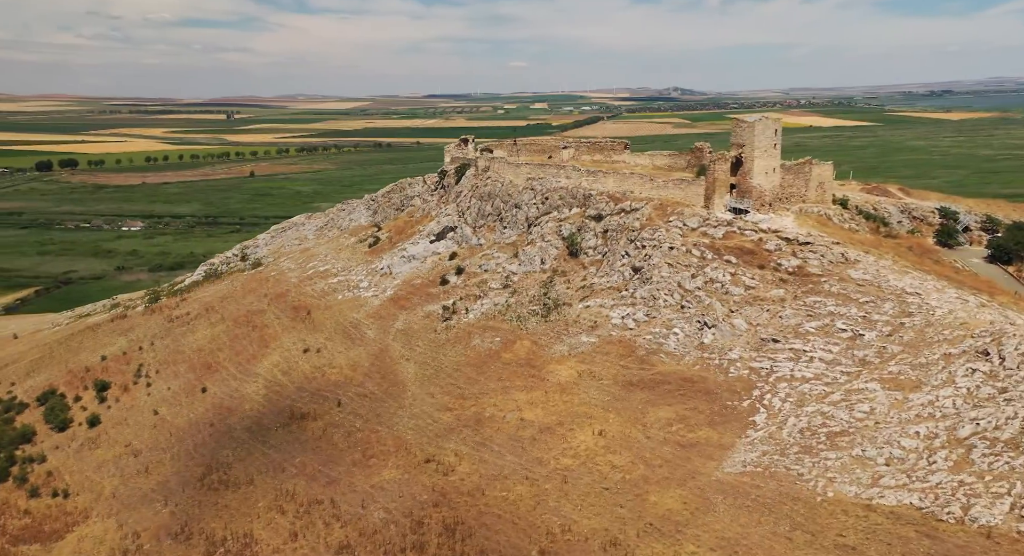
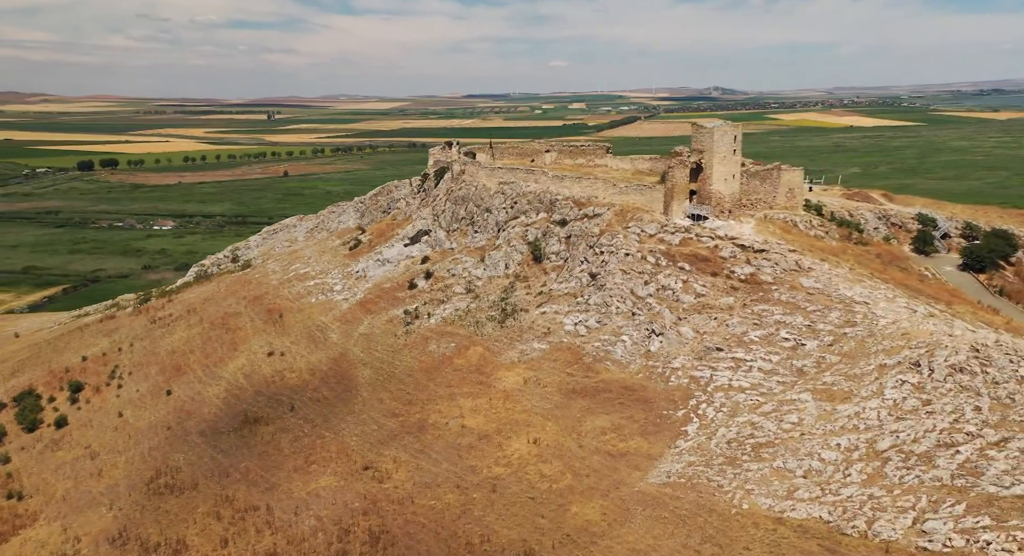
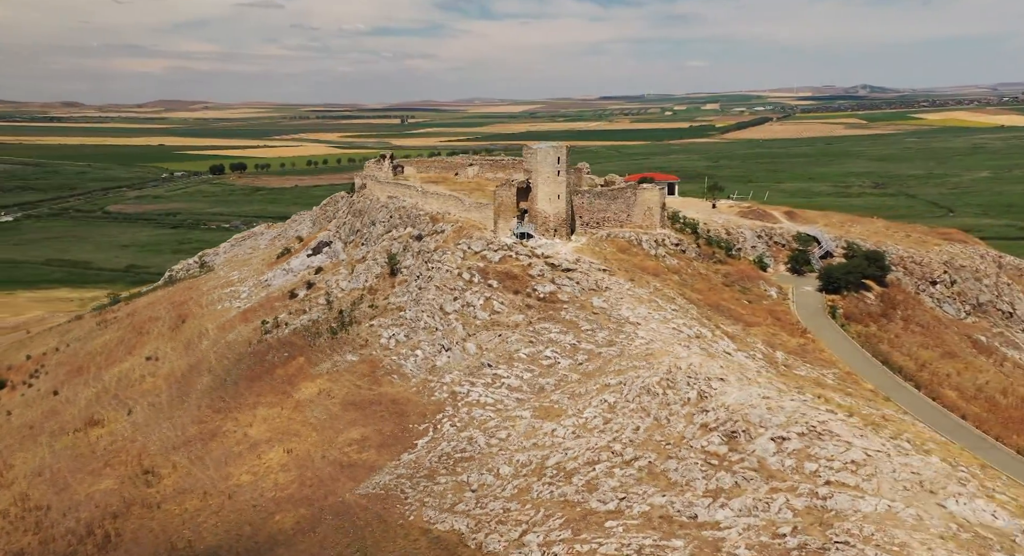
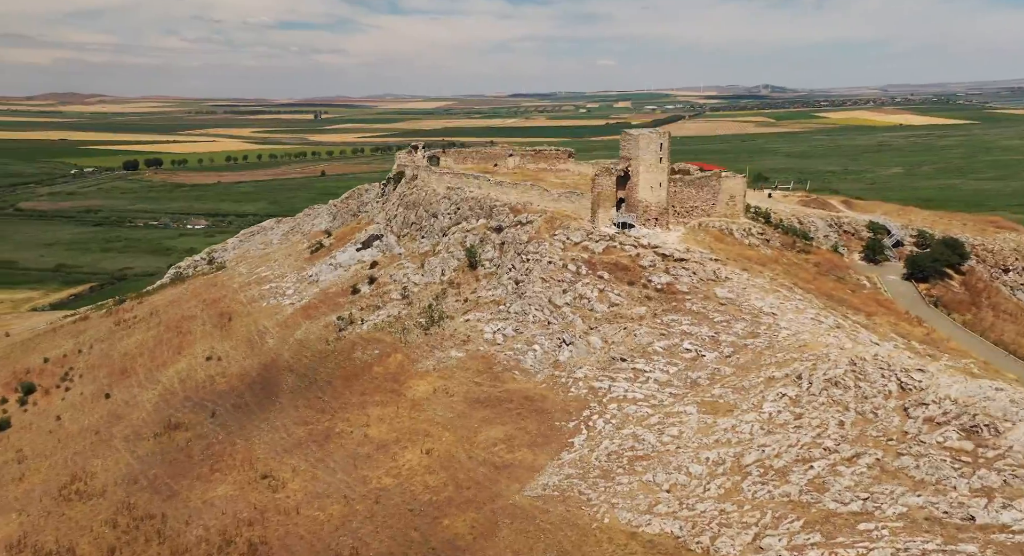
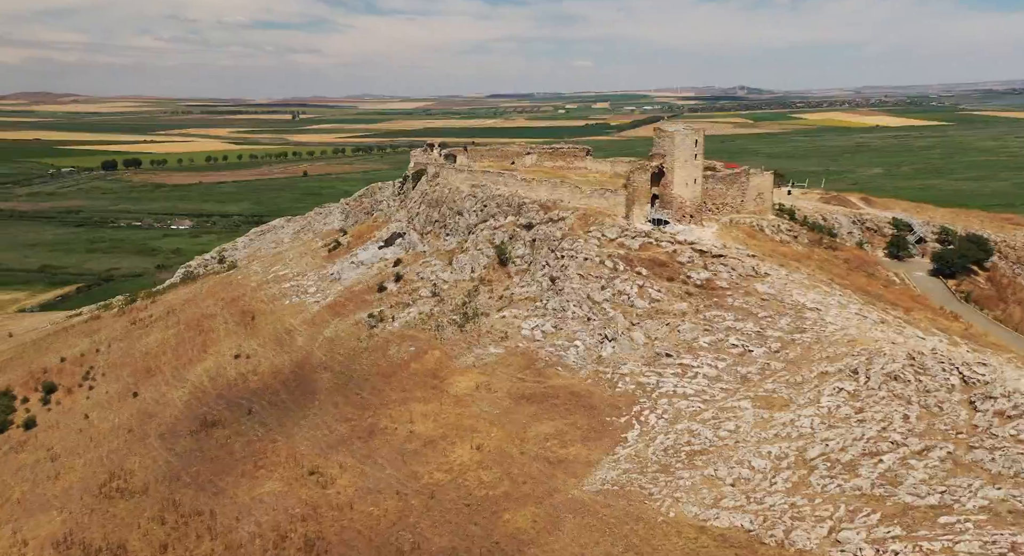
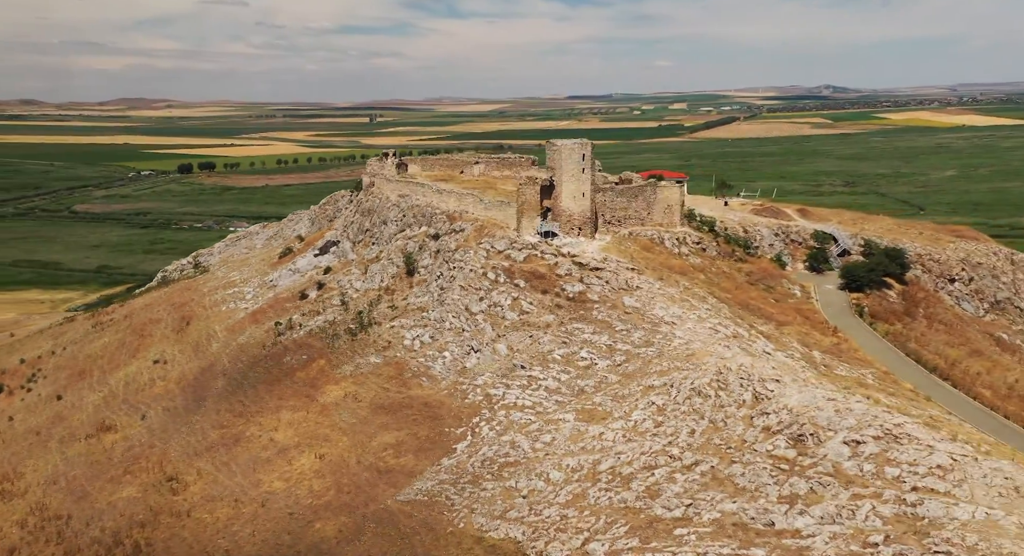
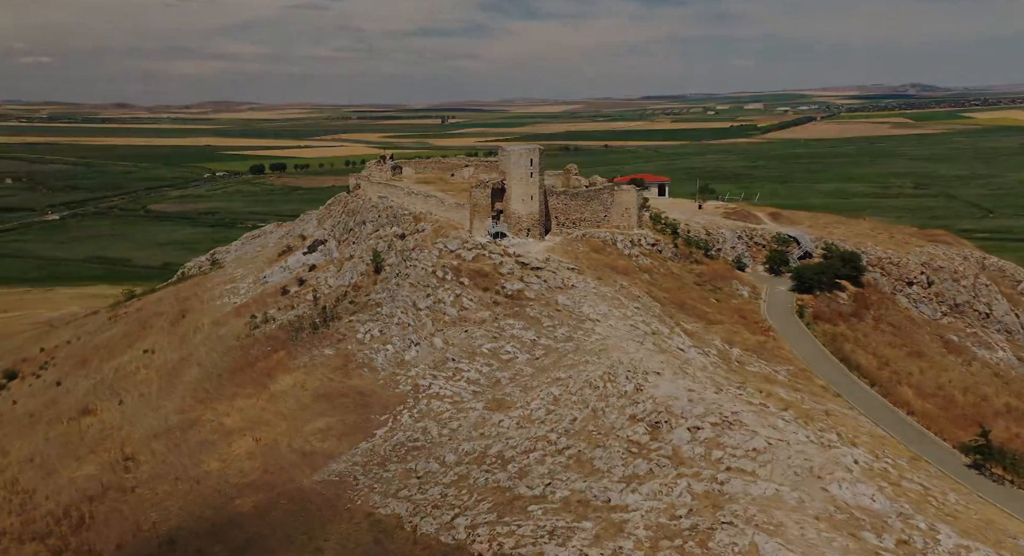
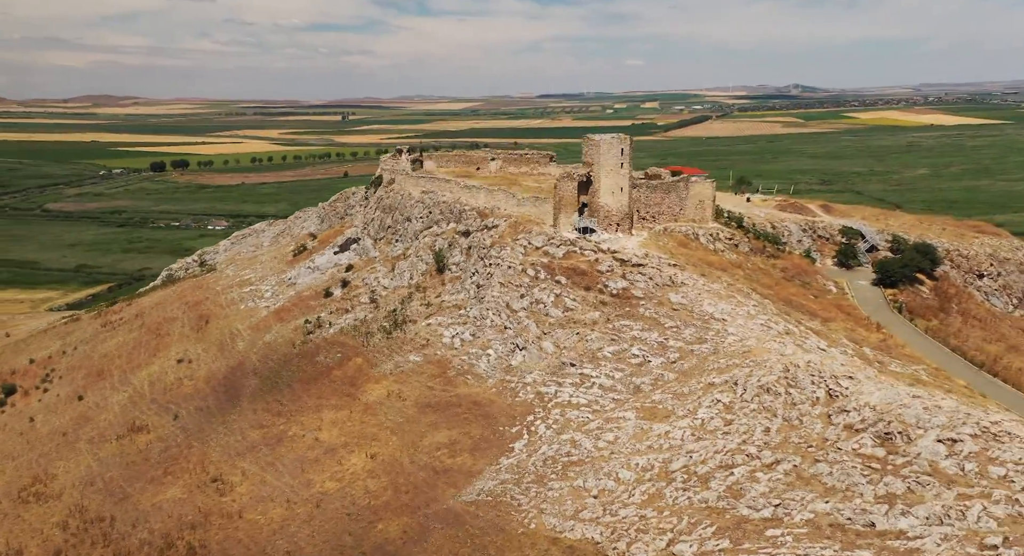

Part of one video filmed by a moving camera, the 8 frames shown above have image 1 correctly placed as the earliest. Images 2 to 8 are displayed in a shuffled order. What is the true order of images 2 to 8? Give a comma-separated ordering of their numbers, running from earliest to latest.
2, 5, 4, 8, 6, 3, 7
